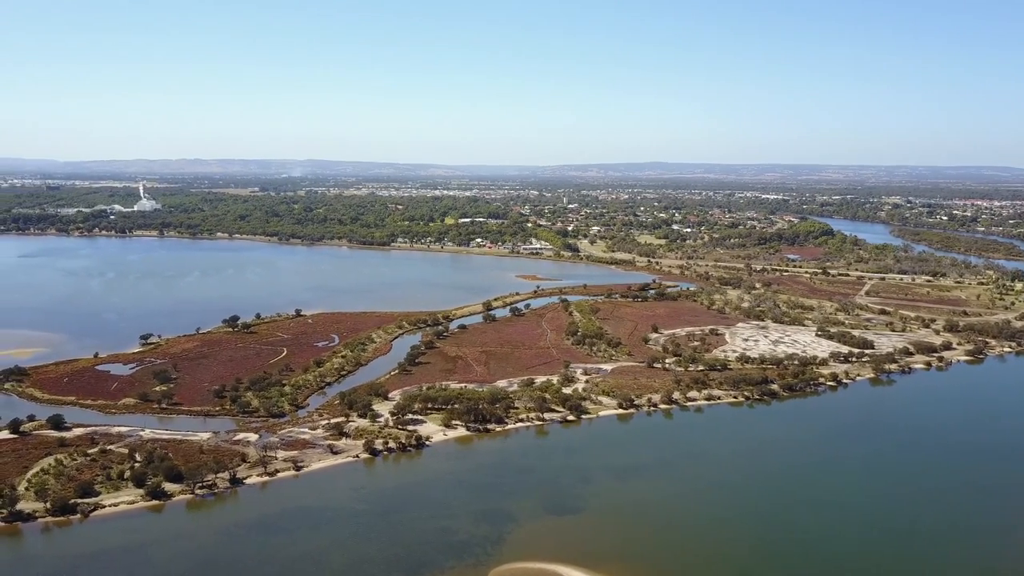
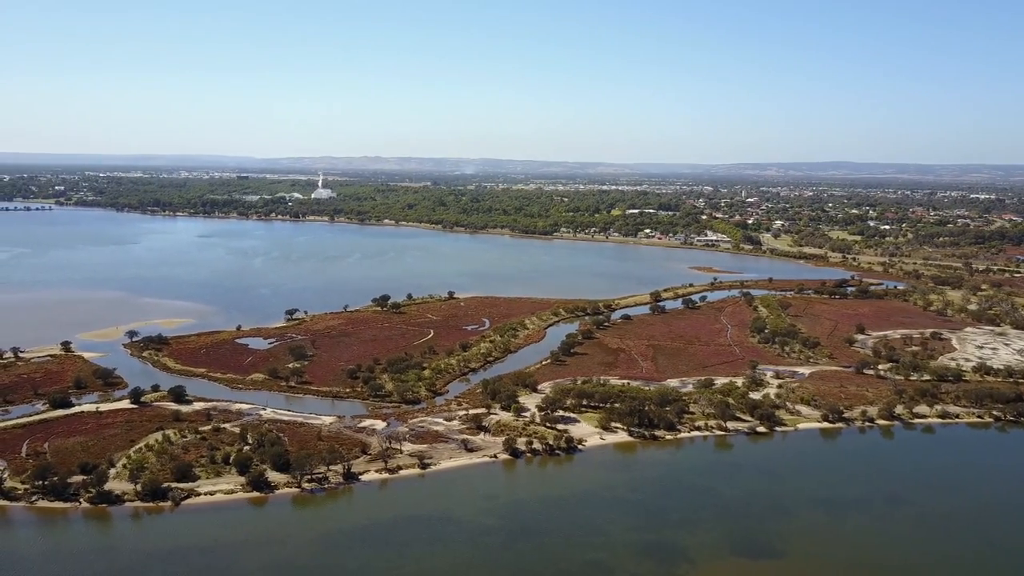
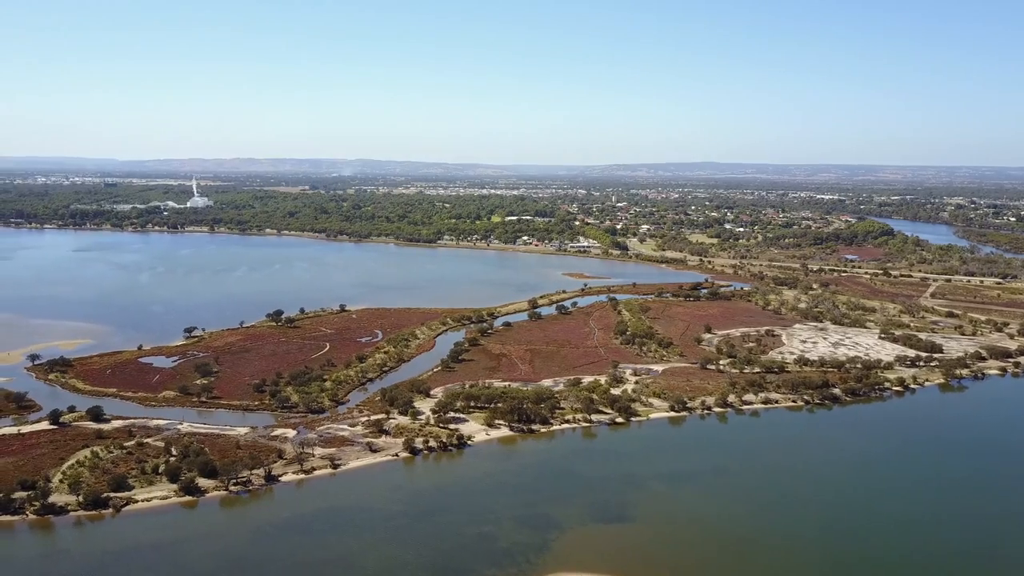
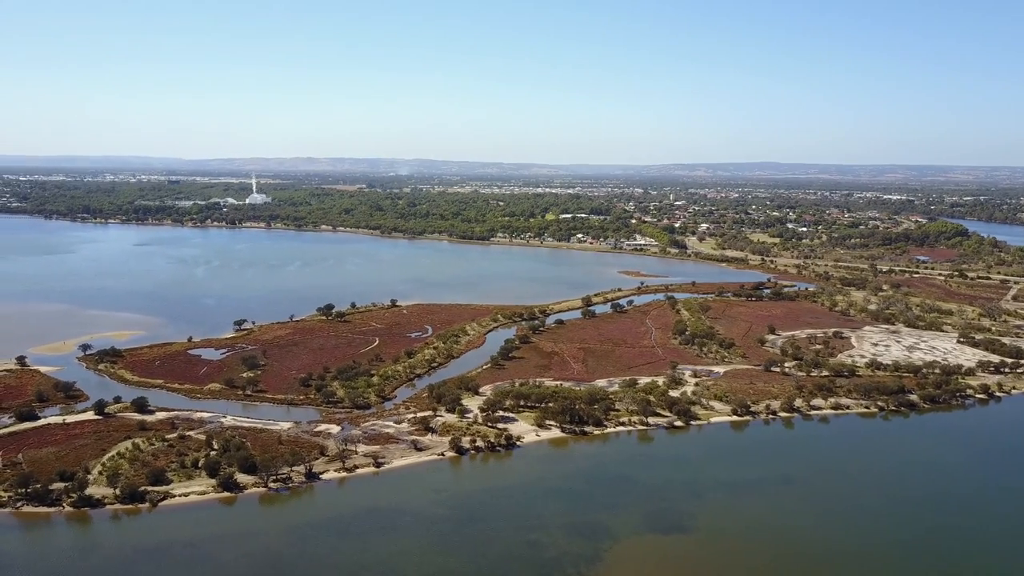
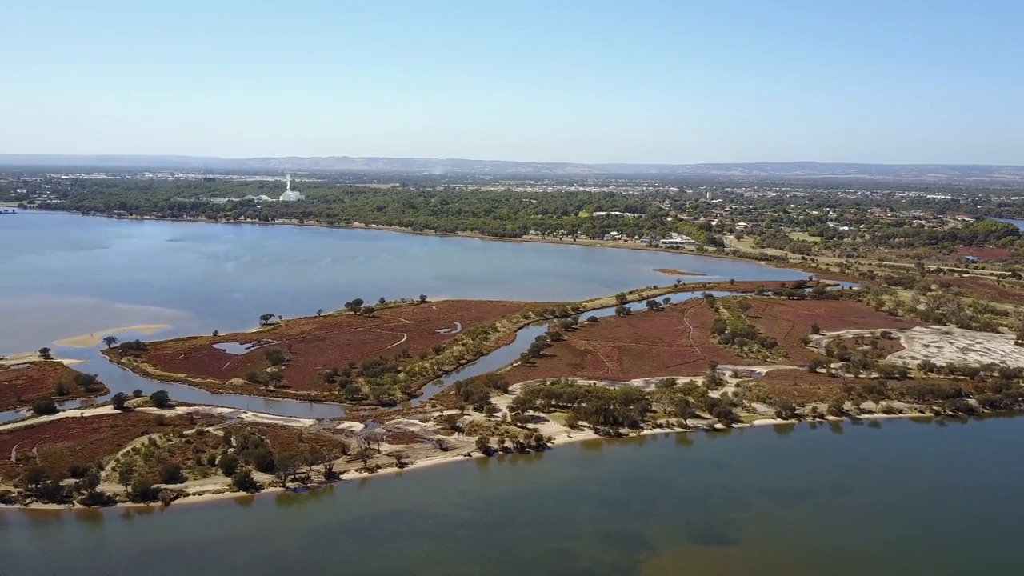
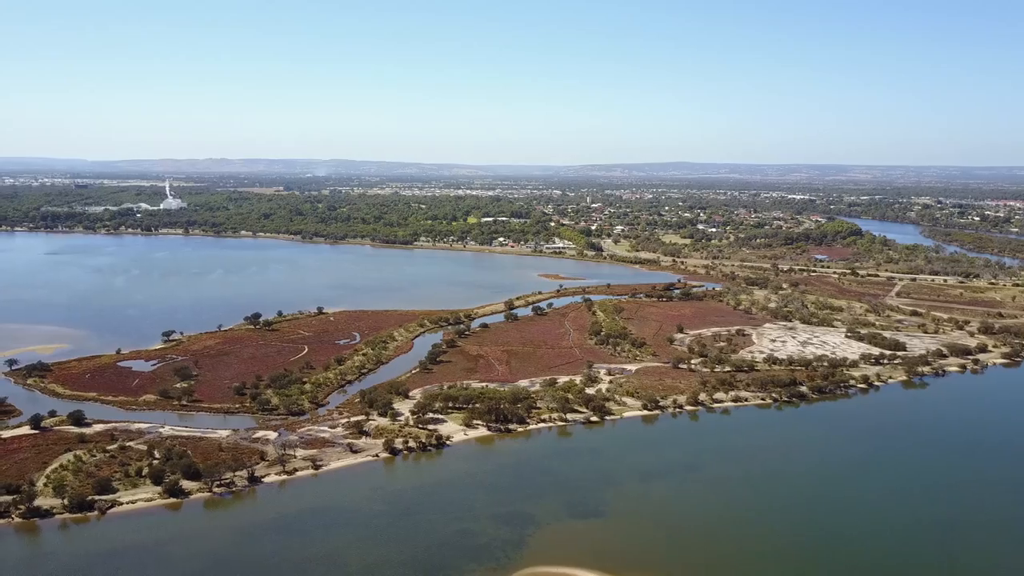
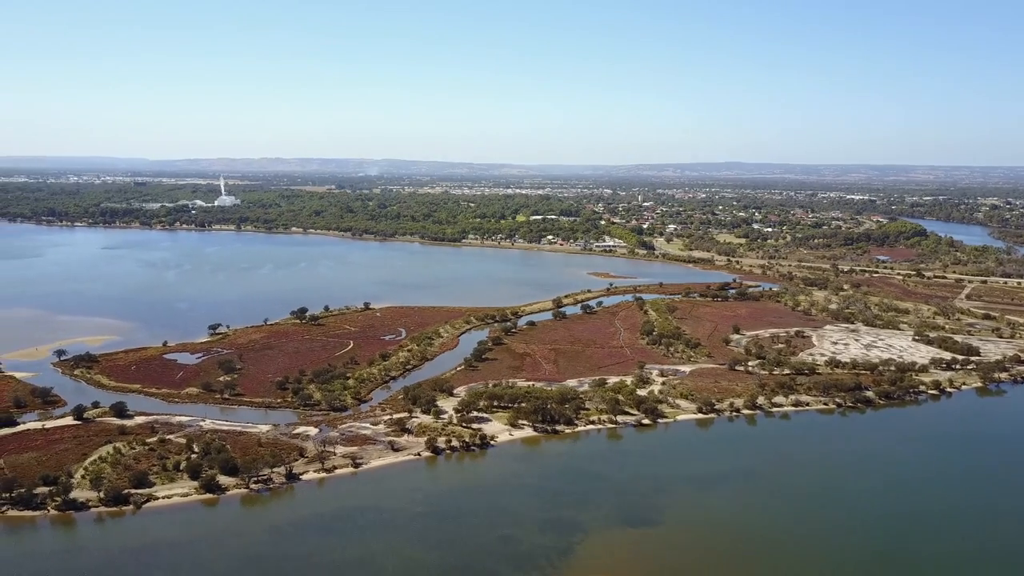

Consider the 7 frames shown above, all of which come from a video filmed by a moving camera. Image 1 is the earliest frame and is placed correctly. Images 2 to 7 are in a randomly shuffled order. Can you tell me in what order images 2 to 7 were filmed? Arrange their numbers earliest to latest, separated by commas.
6, 3, 7, 4, 5, 2
